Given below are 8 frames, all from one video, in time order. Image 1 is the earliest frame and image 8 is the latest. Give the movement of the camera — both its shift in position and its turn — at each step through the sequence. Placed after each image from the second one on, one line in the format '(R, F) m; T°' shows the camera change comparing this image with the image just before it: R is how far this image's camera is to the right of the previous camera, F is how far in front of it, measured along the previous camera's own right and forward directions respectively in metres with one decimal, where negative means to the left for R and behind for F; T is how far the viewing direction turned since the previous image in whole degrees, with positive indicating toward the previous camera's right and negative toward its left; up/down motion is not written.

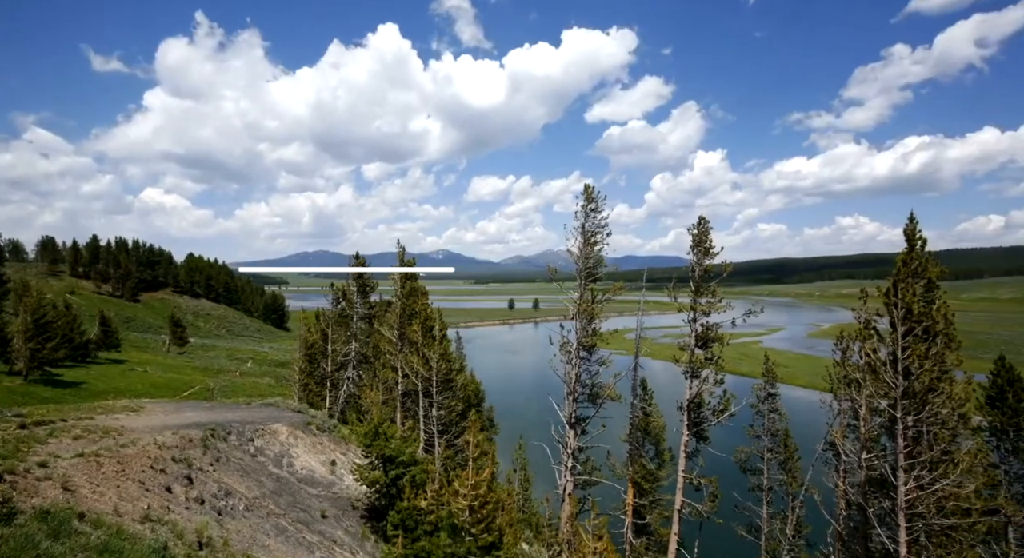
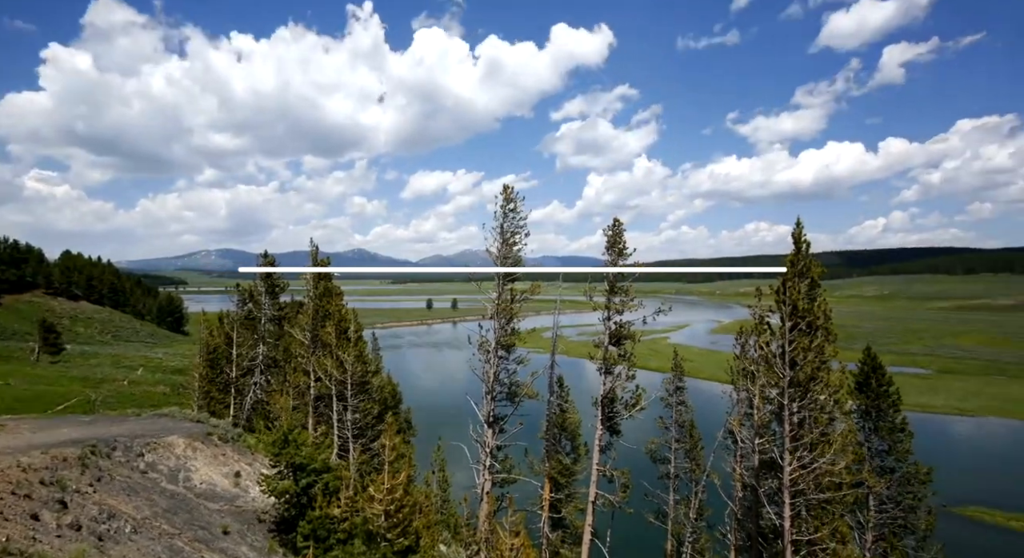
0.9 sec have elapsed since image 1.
(+0.4, -0.1) m; +8°
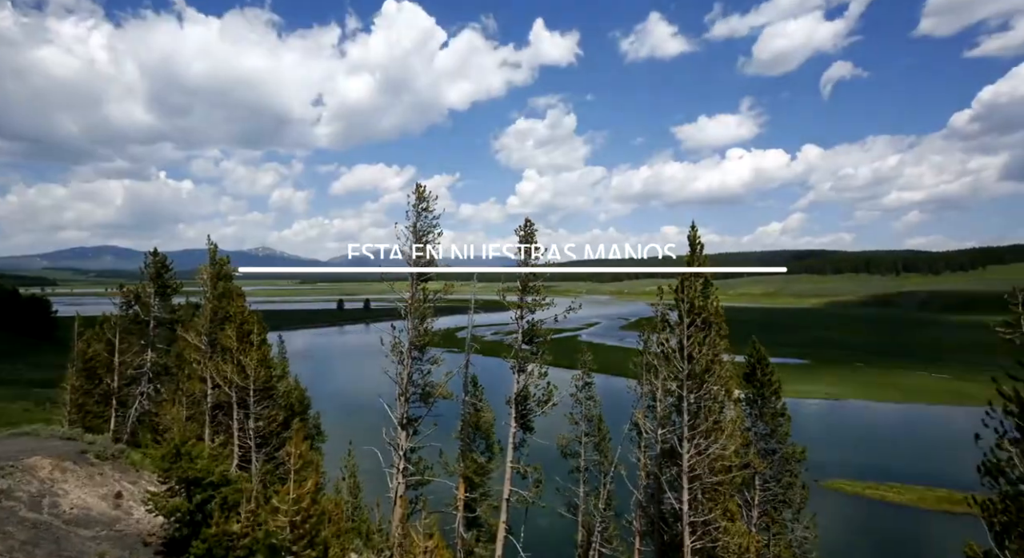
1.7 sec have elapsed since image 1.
(+0.5, 0.0) m; +8°
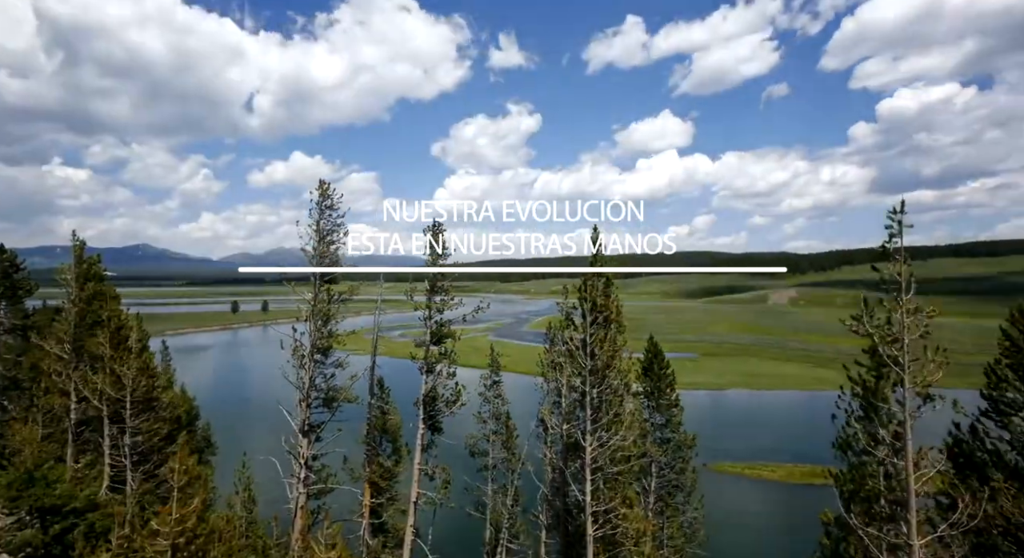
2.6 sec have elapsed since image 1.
(+0.1, -0.1) m; +9°
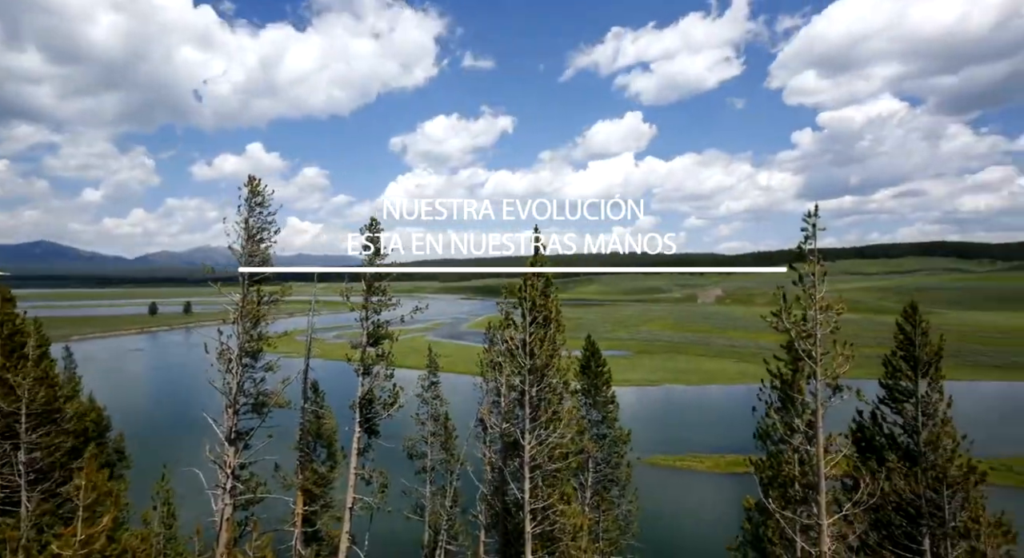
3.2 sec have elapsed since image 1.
(+0.1, -0.1) m; +6°
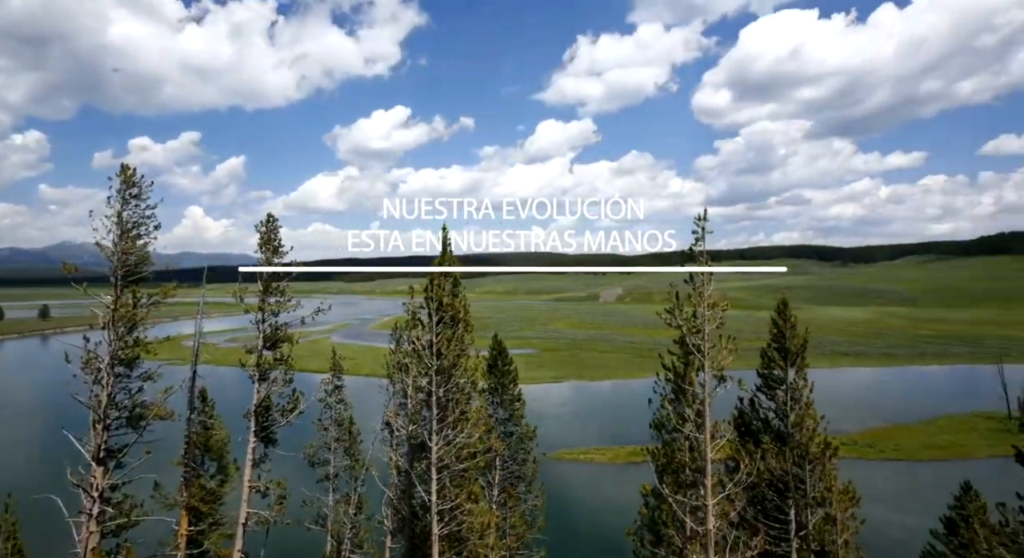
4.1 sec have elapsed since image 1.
(+0.1, 0.0) m; +9°
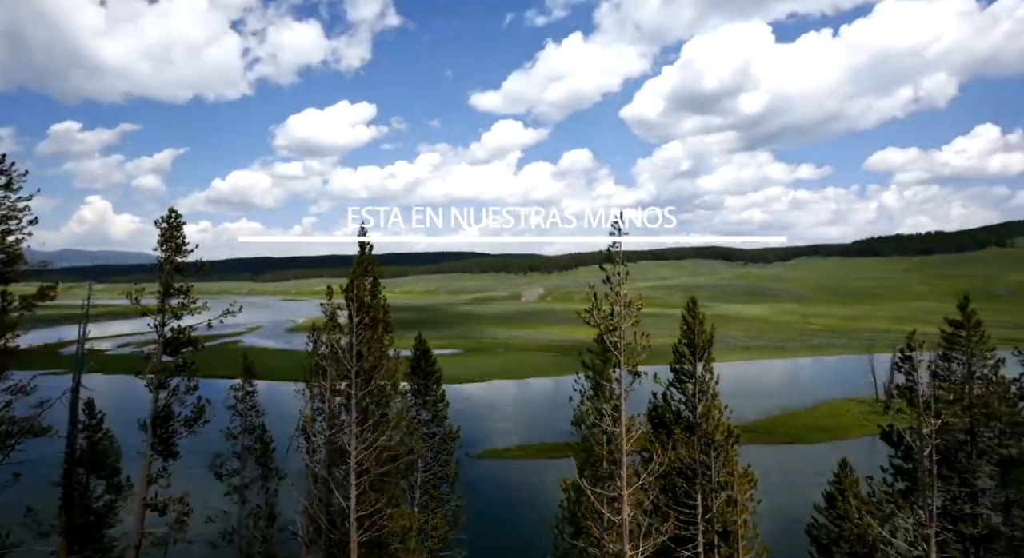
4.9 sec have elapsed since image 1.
(-0.7, -0.2) m; +9°
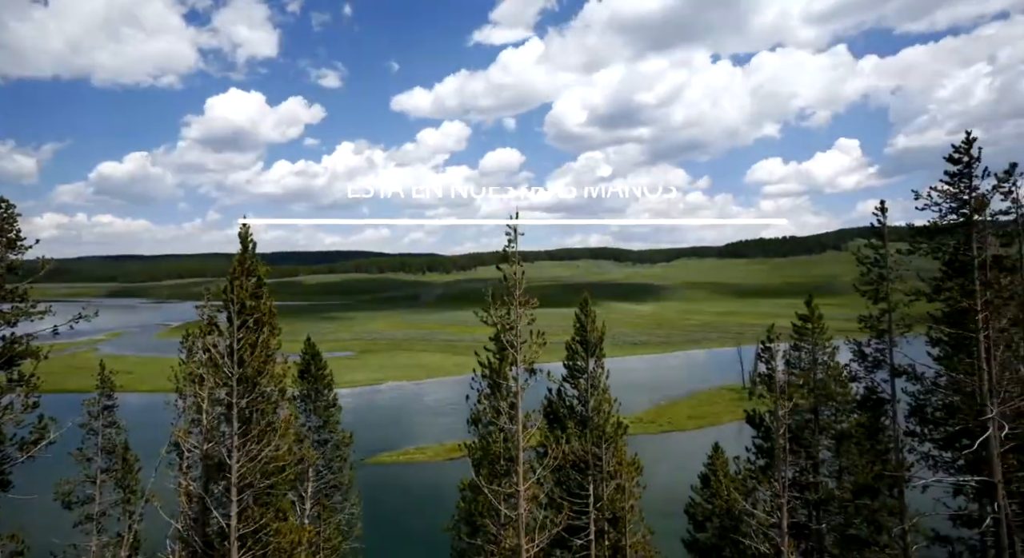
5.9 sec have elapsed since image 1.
(-1.1, +0.1) m; +12°
